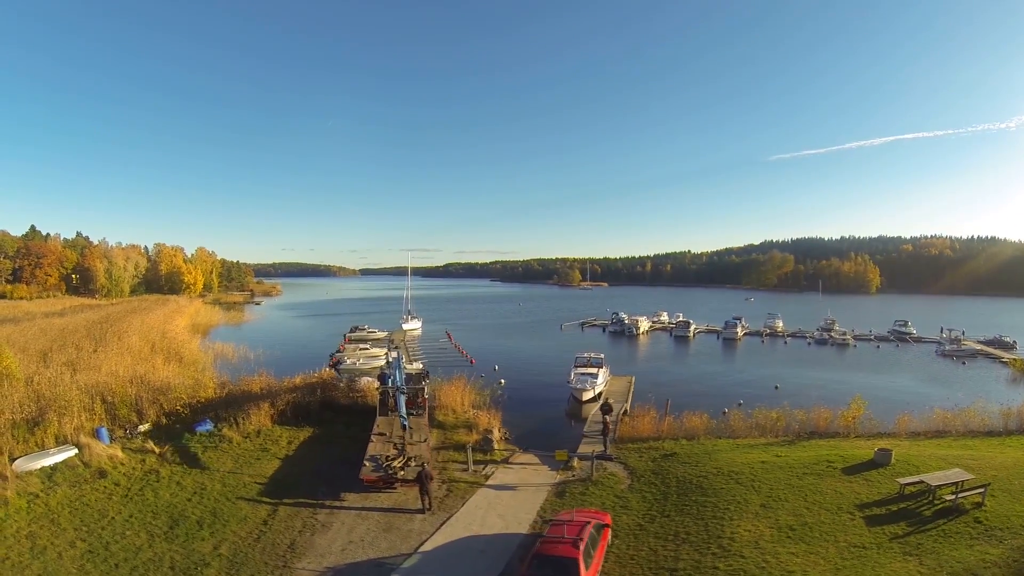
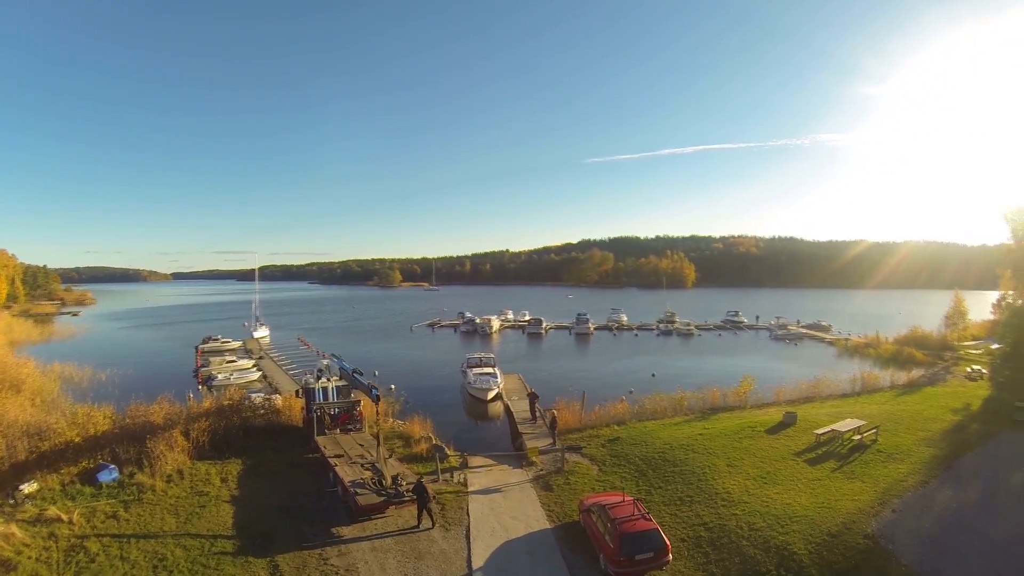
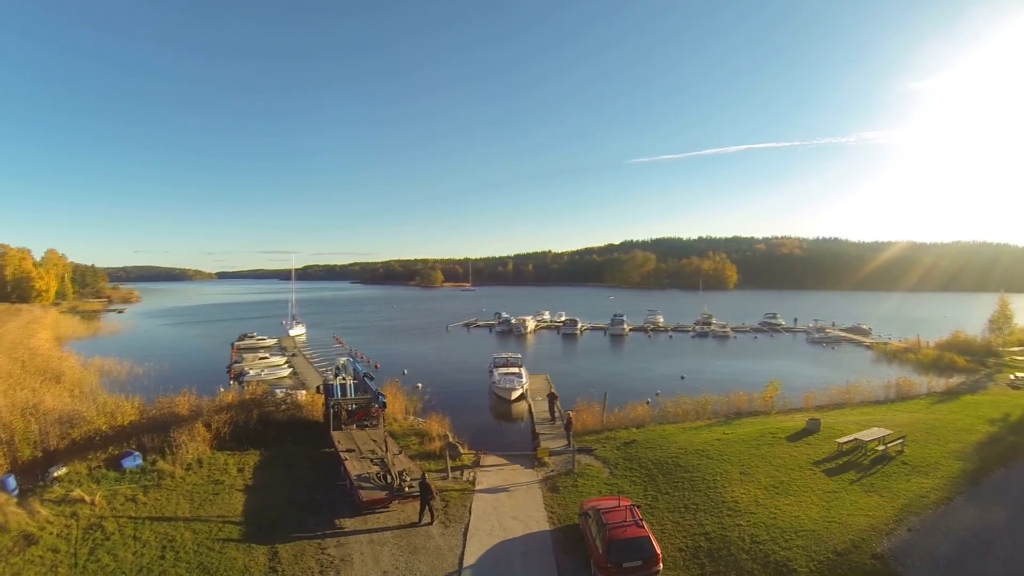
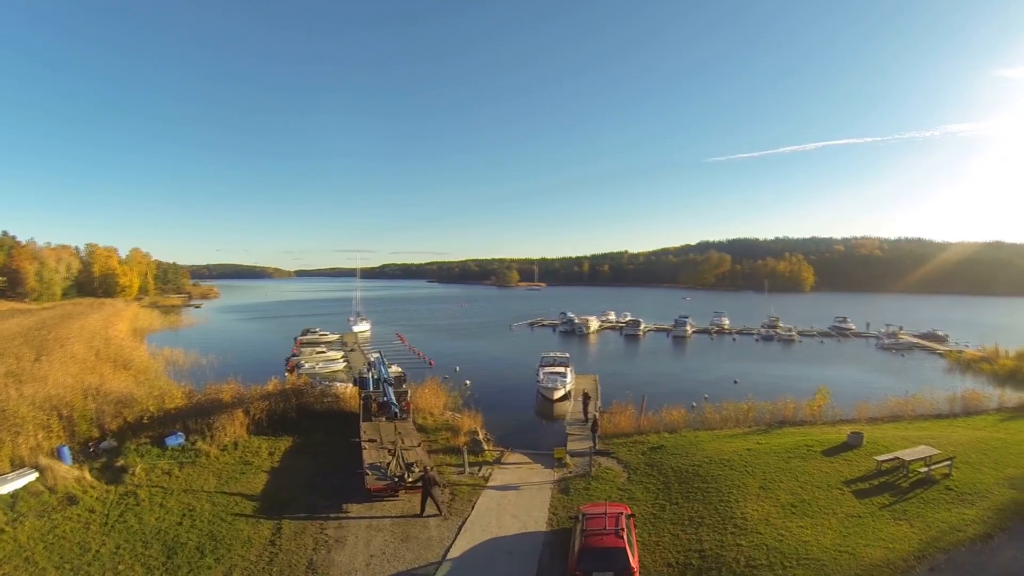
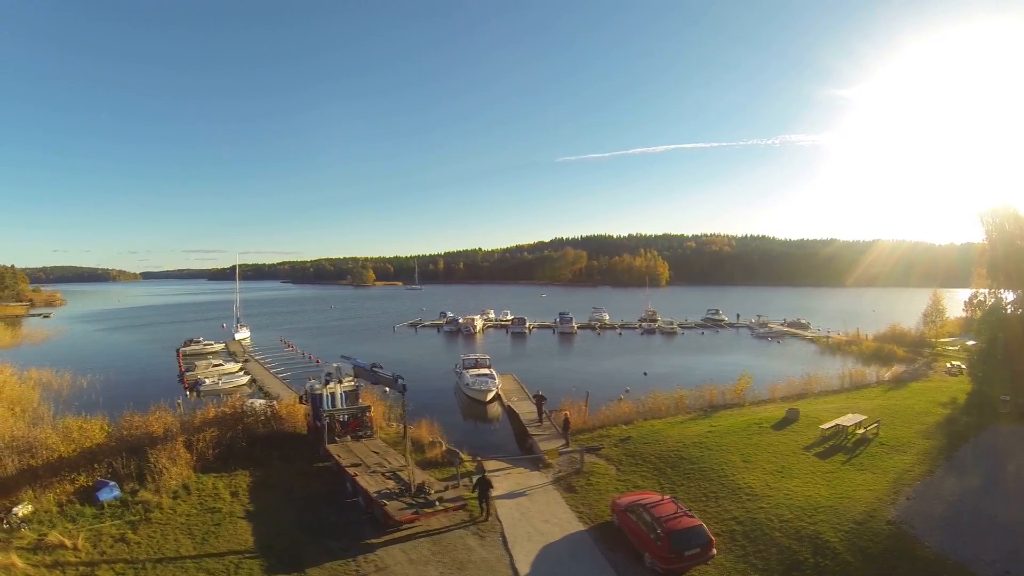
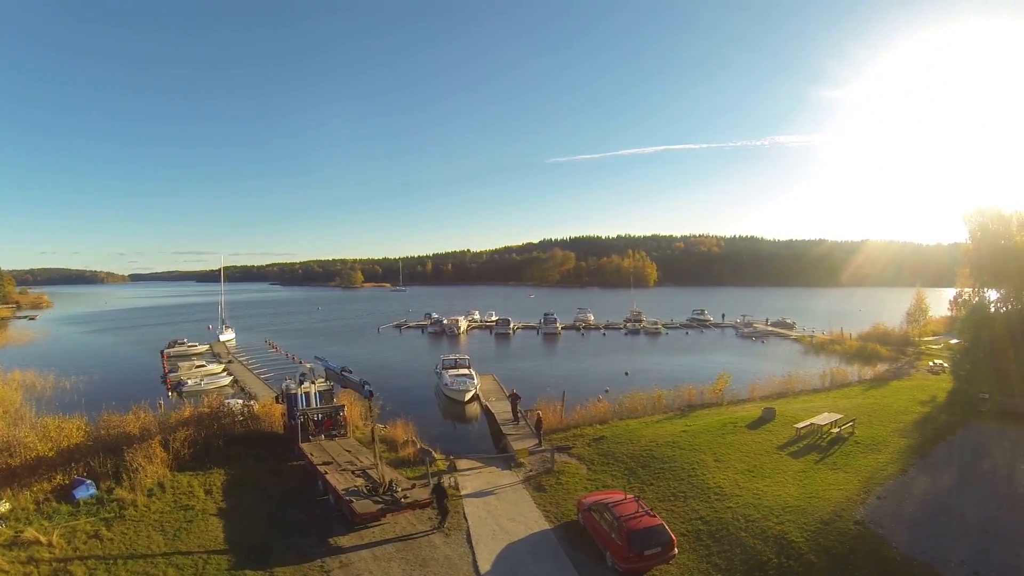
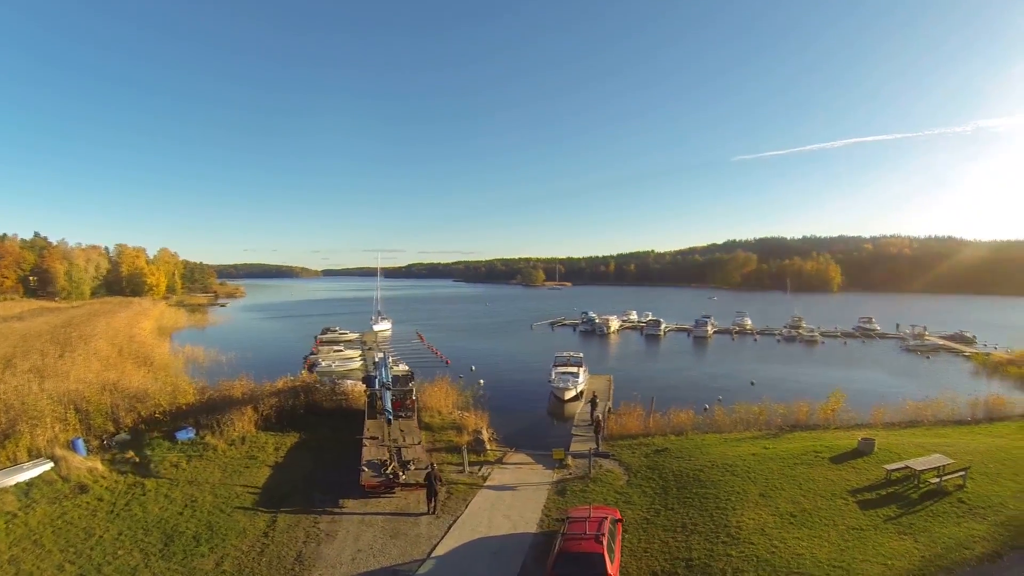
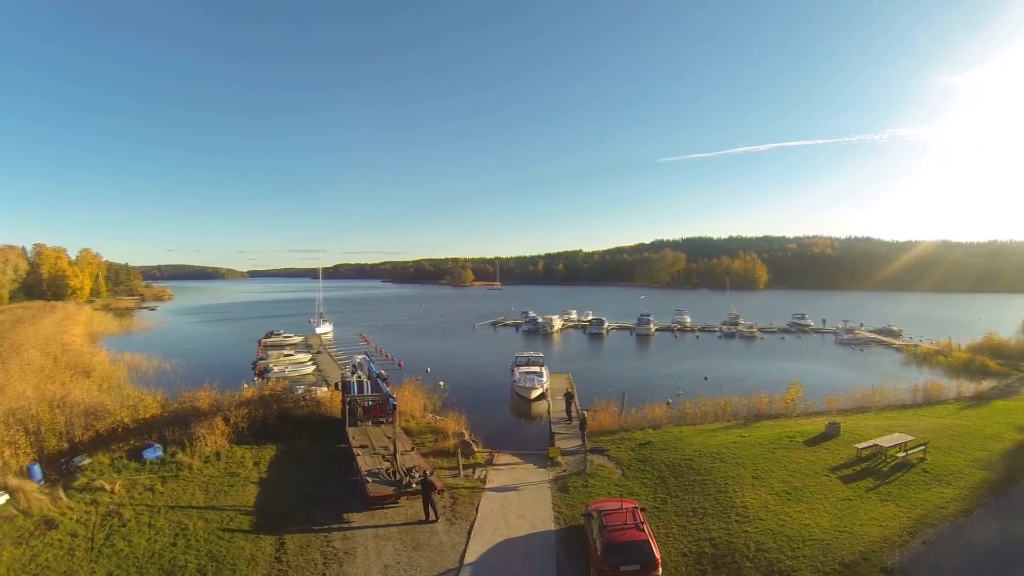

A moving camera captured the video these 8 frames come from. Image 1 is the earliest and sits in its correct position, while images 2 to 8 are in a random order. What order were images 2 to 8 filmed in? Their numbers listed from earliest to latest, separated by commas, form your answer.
7, 4, 8, 3, 2, 6, 5
